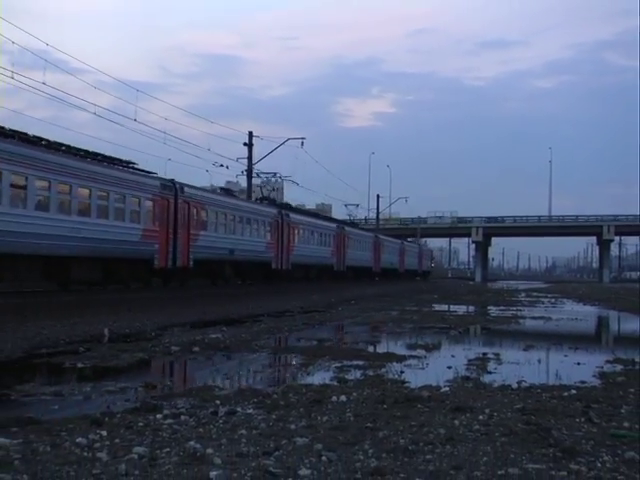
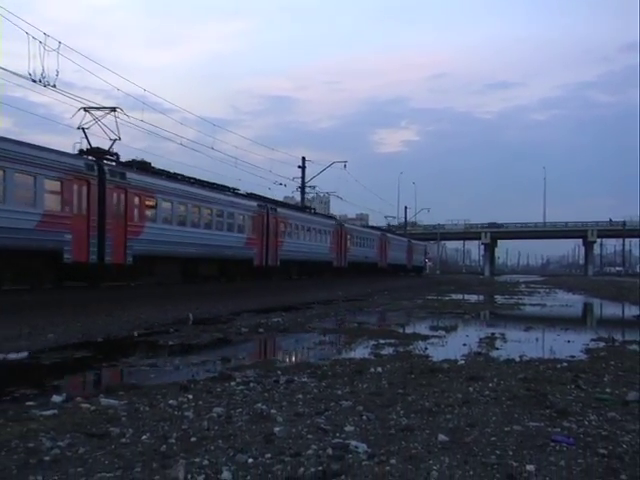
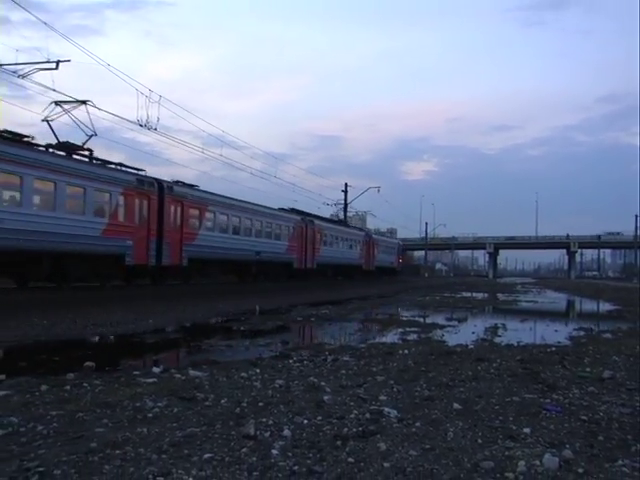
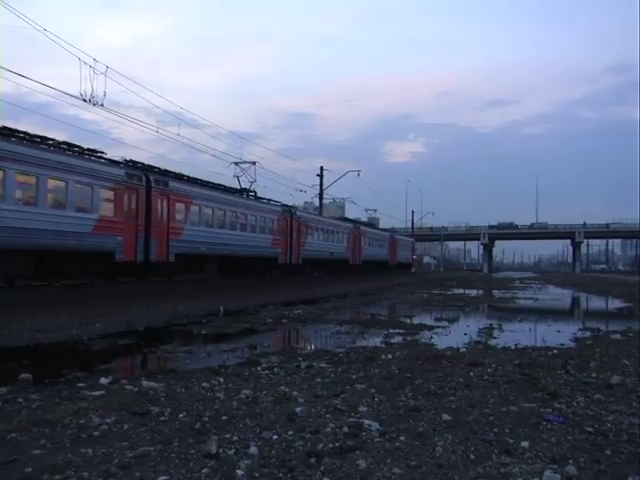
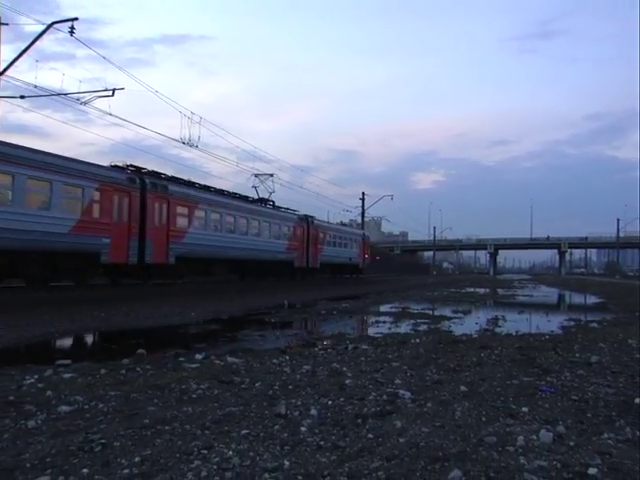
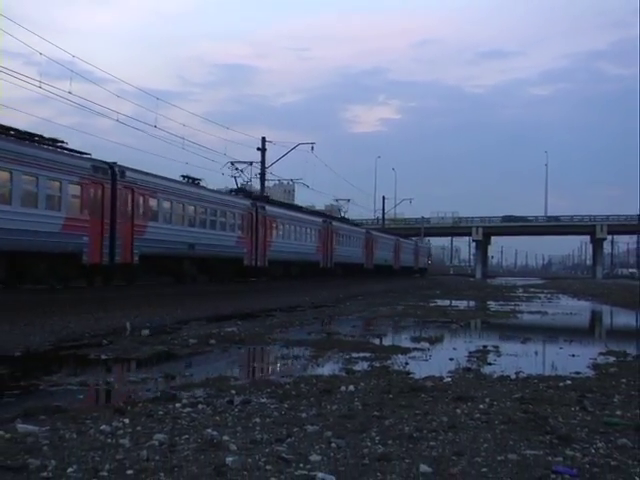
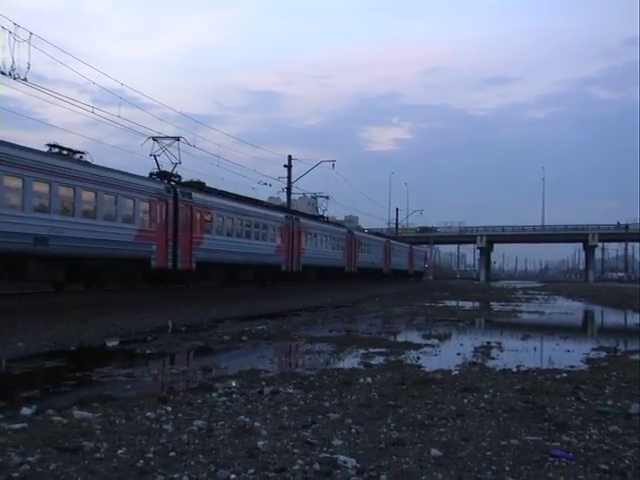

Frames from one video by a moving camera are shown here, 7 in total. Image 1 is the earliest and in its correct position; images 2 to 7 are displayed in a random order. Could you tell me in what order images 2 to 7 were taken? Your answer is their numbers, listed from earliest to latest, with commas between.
6, 7, 2, 4, 3, 5
